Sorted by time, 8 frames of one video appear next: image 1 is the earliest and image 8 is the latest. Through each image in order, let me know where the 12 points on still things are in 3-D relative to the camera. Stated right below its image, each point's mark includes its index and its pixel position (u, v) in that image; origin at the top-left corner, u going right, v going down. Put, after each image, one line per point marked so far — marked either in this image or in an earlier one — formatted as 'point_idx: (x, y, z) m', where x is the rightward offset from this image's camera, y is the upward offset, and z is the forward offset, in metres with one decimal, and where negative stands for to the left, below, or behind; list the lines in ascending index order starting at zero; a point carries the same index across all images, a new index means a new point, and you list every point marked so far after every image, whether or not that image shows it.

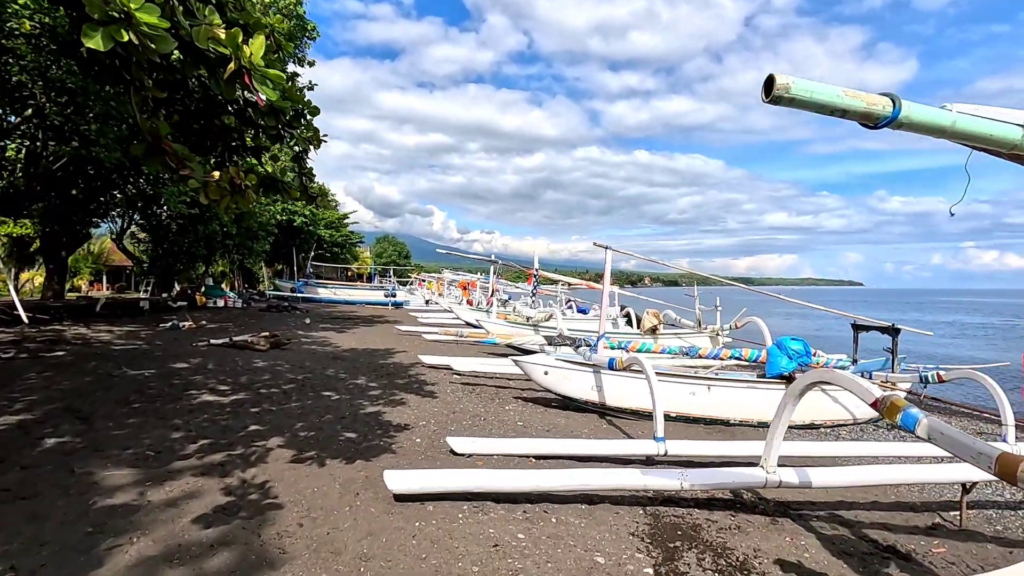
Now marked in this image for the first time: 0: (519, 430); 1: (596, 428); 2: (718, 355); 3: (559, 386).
0: (+0.1, -2.4, +9.1) m
1: (+1.5, -2.5, +9.7) m
2: (+4.5, -1.4, +11.7) m
3: (+0.9, -1.9, +10.5) m
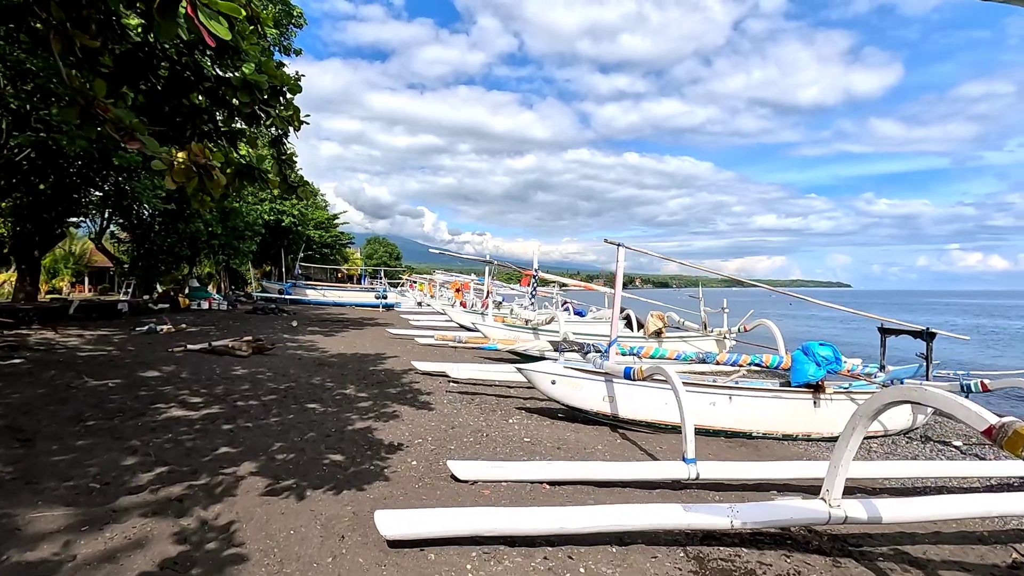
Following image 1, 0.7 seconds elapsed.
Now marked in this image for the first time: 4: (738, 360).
0: (+0.2, -2.4, +8.1) m
1: (+1.6, -2.6, +8.8) m
2: (+4.5, -1.5, +10.8) m
3: (+1.0, -1.9, +9.5) m
4: (+4.6, -1.4, +10.8) m
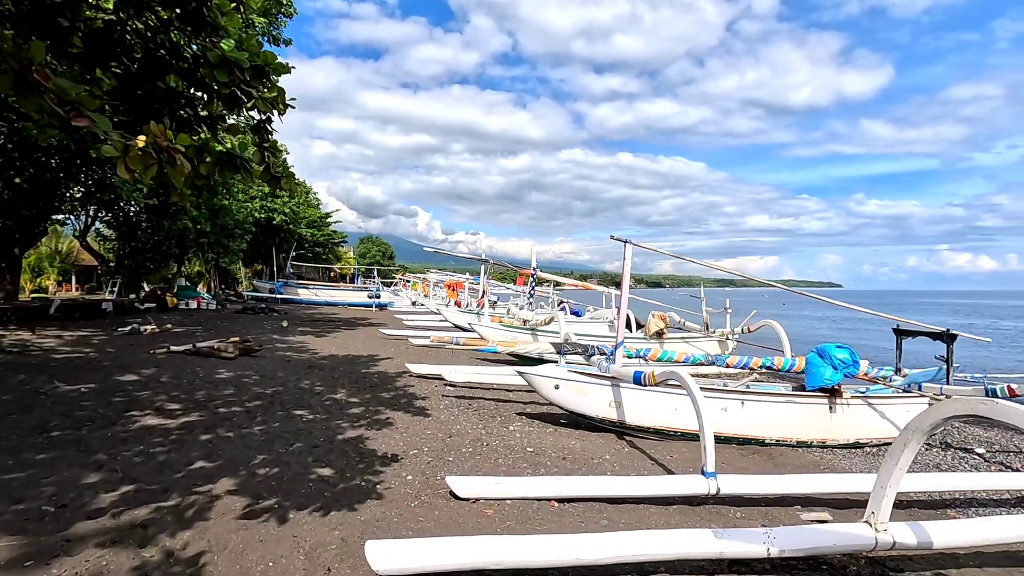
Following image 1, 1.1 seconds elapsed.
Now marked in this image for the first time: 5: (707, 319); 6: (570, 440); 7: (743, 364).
0: (+0.3, -2.3, +7.6) m
1: (+1.6, -2.5, +8.3) m
2: (+4.5, -1.5, +10.3) m
3: (+1.0, -1.9, +9.0) m
4: (+4.6, -1.4, +10.3) m
5: (+6.8, -1.1, +18.7) m
6: (+0.9, -2.4, +8.6) m
7: (+4.4, -1.5, +10.3) m
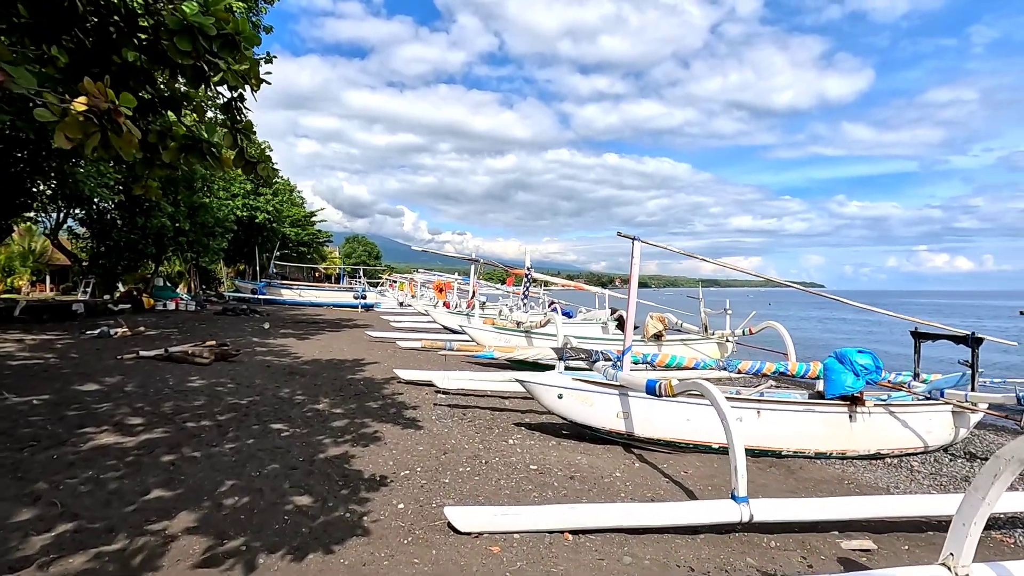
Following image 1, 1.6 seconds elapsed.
0: (+0.3, -2.4, +6.9) m
1: (+1.6, -2.6, +7.6) m
2: (+4.5, -1.5, +9.7) m
3: (+1.0, -1.9, +8.3) m
4: (+4.5, -1.4, +9.7) m
5: (+6.6, -1.1, +18.2) m
6: (+0.9, -2.4, +7.9) m
7: (+4.4, -1.5, +9.7) m
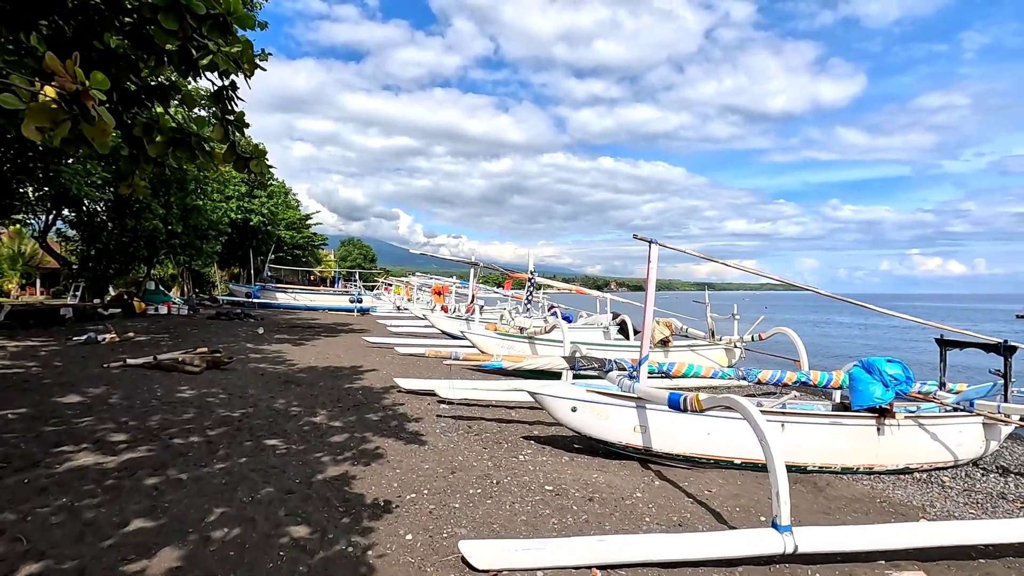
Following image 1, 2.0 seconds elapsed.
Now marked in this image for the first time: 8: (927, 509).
0: (+0.4, -2.4, +6.4) m
1: (+1.8, -2.6, +7.1) m
2: (+4.6, -1.6, +9.2) m
3: (+1.1, -2.0, +7.8) m
4: (+4.7, -1.5, +9.2) m
5: (+6.6, -1.2, +17.7) m
6: (+1.1, -2.5, +7.4) m
7: (+4.5, -1.6, +9.2) m
8: (+5.7, -3.0, +7.4) m
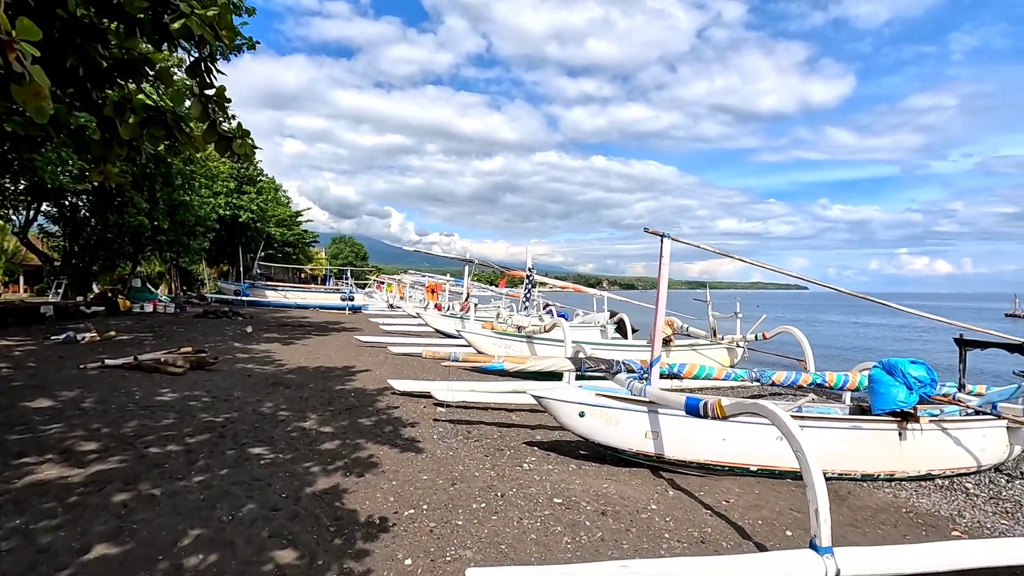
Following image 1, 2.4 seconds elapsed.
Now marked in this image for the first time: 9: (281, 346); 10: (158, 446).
0: (+0.5, -2.4, +5.9) m
1: (+1.9, -2.6, +6.7) m
2: (+4.7, -1.5, +8.8) m
3: (+1.2, -2.0, +7.3) m
4: (+4.7, -1.5, +8.8) m
5: (+6.5, -1.2, +17.3) m
6: (+1.1, -2.5, +6.9) m
7: (+4.6, -1.5, +8.8) m
8: (+5.8, -3.0, +6.9) m
9: (-7.9, -2.0, +18.2) m
10: (-4.5, -2.0, +6.7) m
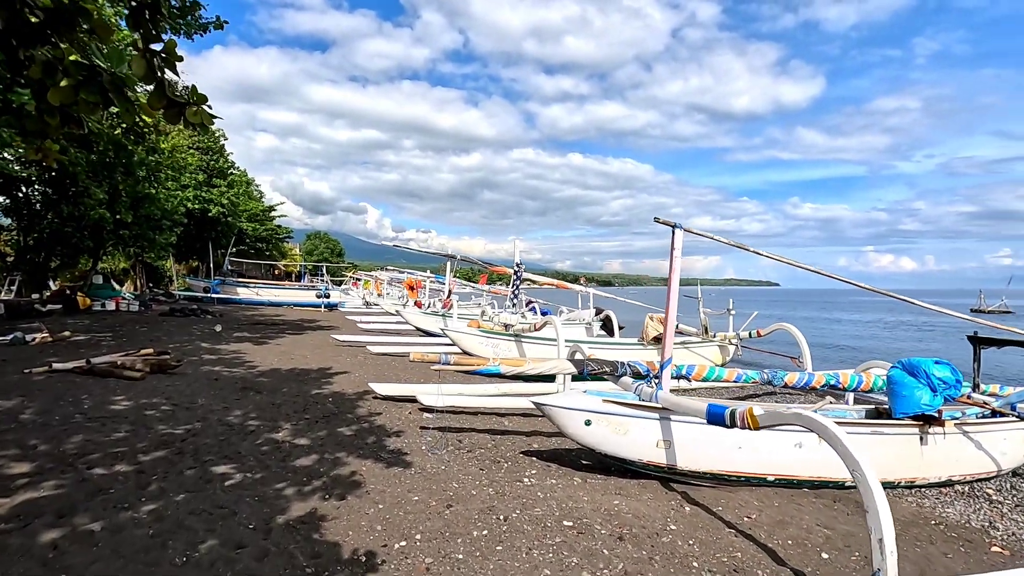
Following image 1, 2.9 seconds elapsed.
0: (+0.6, -2.3, +5.2) m
1: (+1.9, -2.5, +6.0) m
2: (+4.6, -1.4, +8.3) m
3: (+1.2, -1.9, +6.7) m
4: (+4.6, -1.4, +8.2) m
5: (+6.1, -1.1, +16.9) m
6: (+1.1, -2.4, +6.2) m
7: (+4.5, -1.5, +8.3) m
8: (+5.8, -2.9, +6.5) m
9: (-8.3, -1.9, +17.1) m
10: (-4.5, -1.9, +5.8) m
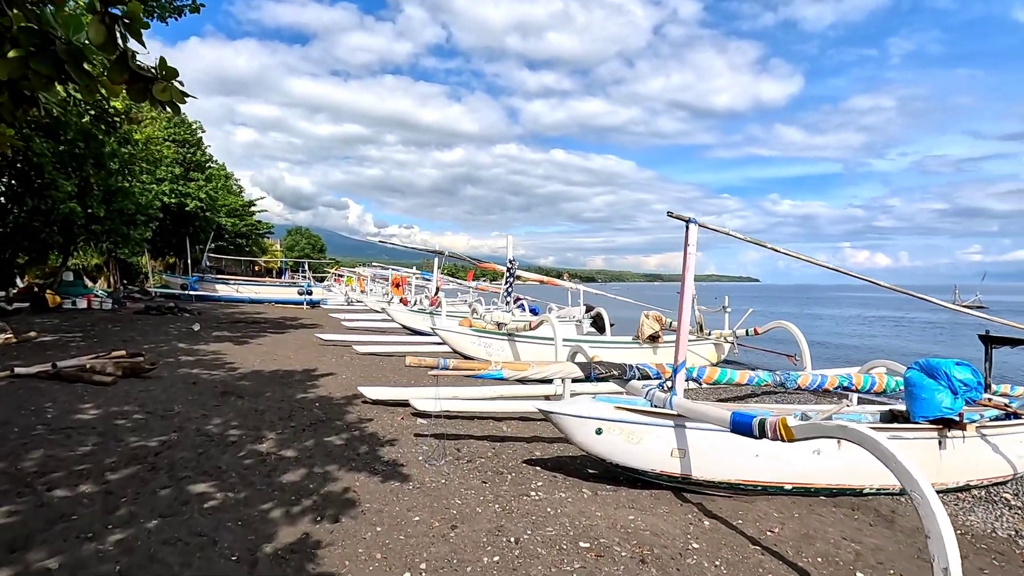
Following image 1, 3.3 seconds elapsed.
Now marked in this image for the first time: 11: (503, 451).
0: (+0.7, -2.3, +4.7) m
1: (+1.9, -2.5, +5.6) m
2: (+4.6, -1.4, +7.9) m
3: (+1.2, -1.9, +6.2) m
4: (+4.6, -1.4, +7.9) m
5: (+5.8, -1.0, +16.6) m
6: (+1.2, -2.4, +5.8) m
7: (+4.5, -1.4, +8.0) m
8: (+5.8, -2.9, +6.2) m
9: (-8.6, -1.8, +16.4) m
10: (-4.4, -1.9, +5.2) m
11: (-0.1, -2.3, +7.5) m
